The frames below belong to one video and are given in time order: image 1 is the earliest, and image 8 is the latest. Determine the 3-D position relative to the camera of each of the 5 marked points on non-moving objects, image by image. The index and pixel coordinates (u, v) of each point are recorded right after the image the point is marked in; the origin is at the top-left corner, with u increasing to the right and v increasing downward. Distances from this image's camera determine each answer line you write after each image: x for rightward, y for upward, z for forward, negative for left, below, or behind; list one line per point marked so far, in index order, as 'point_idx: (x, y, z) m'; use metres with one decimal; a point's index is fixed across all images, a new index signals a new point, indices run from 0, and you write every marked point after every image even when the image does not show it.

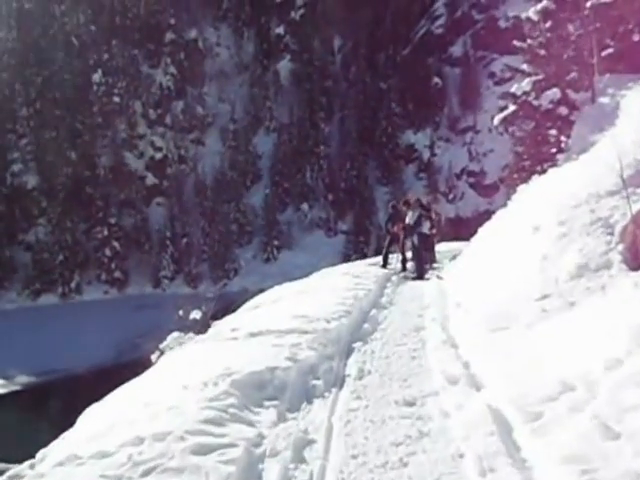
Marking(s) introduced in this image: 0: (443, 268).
0: (+2.5, -0.6, +18.0) m
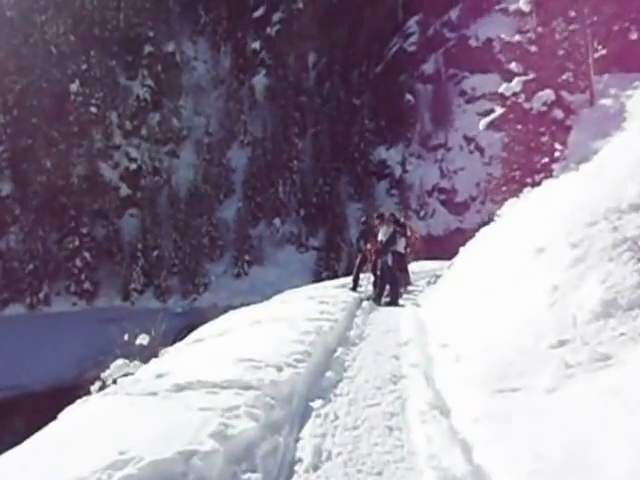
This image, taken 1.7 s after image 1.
0: (+1.8, -0.9, +16.2) m
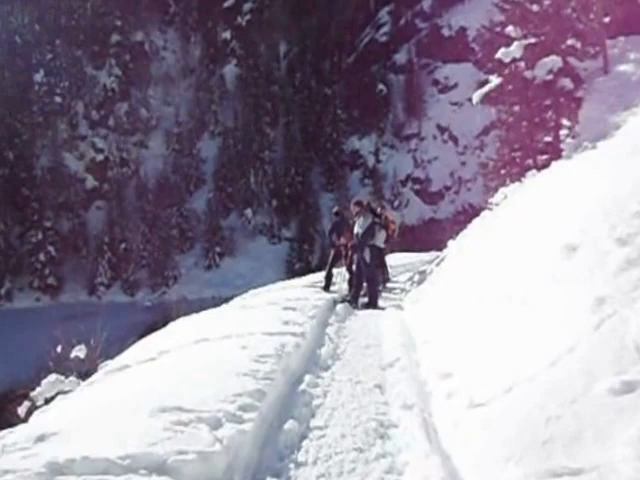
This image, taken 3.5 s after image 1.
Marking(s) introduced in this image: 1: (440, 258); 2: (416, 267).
0: (+1.3, -0.8, +14.3) m
1: (+1.9, -0.3, +13.7) m
2: (+2.1, -0.6, +19.5) m
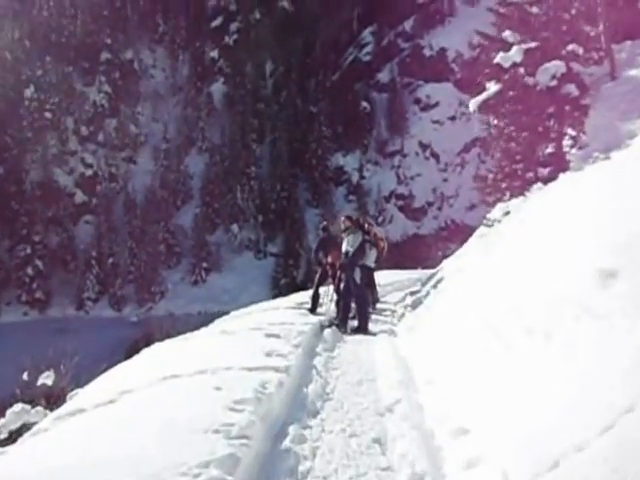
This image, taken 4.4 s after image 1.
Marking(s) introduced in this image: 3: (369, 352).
0: (+1.1, -1.1, +13.3) m
1: (+1.7, -0.5, +12.7) m
2: (+1.8, -0.9, +18.5) m
3: (+0.5, -1.2, +9.5) m
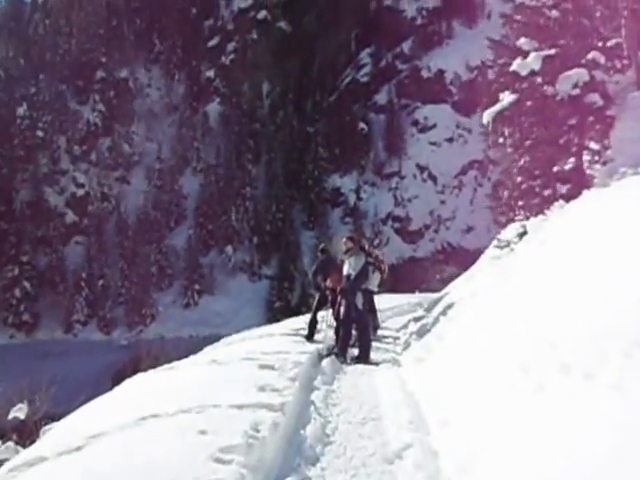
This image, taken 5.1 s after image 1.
0: (+1.1, -1.4, +12.5) m
1: (+1.6, -0.8, +11.9) m
2: (+1.7, -1.4, +17.7) m
3: (+0.5, -1.4, +8.7) m
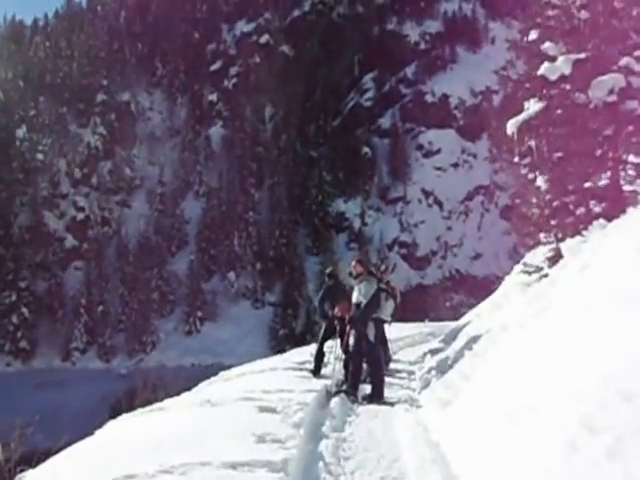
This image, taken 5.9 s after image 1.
0: (+1.1, -1.7, +11.3) m
1: (+1.7, -1.1, +10.7) m
2: (+1.8, -1.9, +16.5) m
3: (+0.6, -1.6, +7.5) m
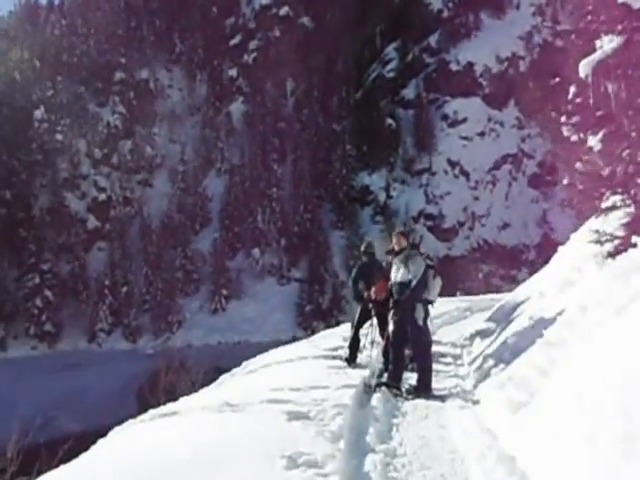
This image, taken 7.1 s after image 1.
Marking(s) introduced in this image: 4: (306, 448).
0: (+1.5, -1.4, +9.9) m
1: (+2.1, -0.8, +9.3) m
2: (+2.4, -1.3, +15.1) m
3: (+0.9, -1.4, +6.1) m
4: (-0.1, -1.3, +5.8) m
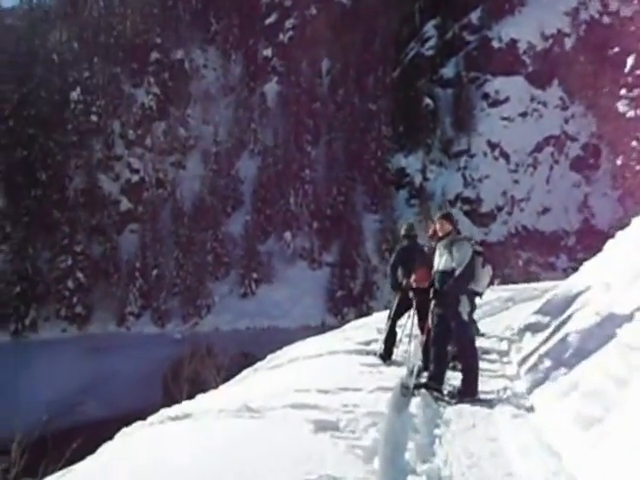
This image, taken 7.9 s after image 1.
0: (+1.8, -1.2, +8.6) m
1: (+2.4, -0.6, +7.9) m
2: (+2.9, -1.1, +13.7) m
3: (+1.0, -1.2, +4.8) m
4: (+0.1, -1.1, +4.5) m
